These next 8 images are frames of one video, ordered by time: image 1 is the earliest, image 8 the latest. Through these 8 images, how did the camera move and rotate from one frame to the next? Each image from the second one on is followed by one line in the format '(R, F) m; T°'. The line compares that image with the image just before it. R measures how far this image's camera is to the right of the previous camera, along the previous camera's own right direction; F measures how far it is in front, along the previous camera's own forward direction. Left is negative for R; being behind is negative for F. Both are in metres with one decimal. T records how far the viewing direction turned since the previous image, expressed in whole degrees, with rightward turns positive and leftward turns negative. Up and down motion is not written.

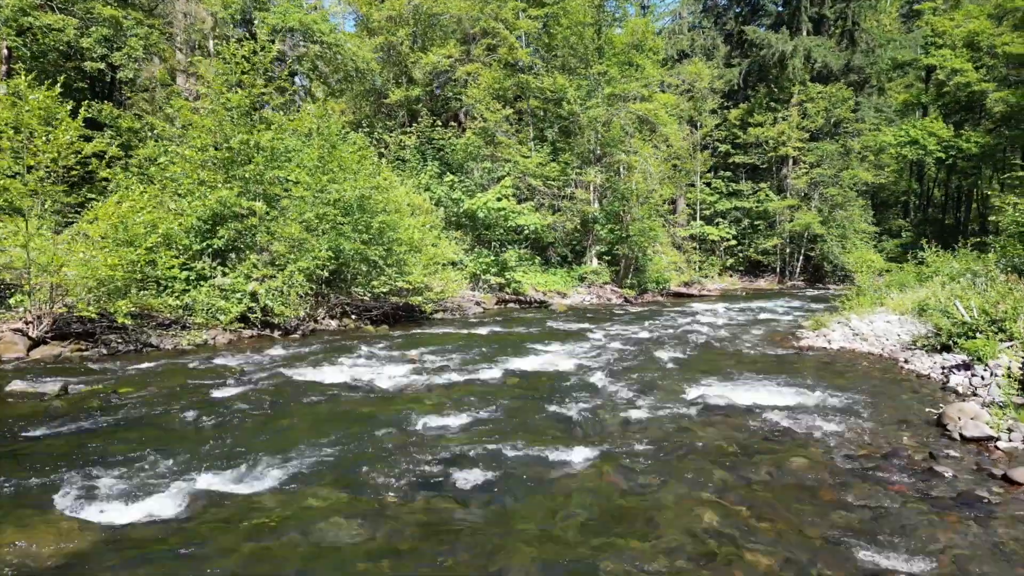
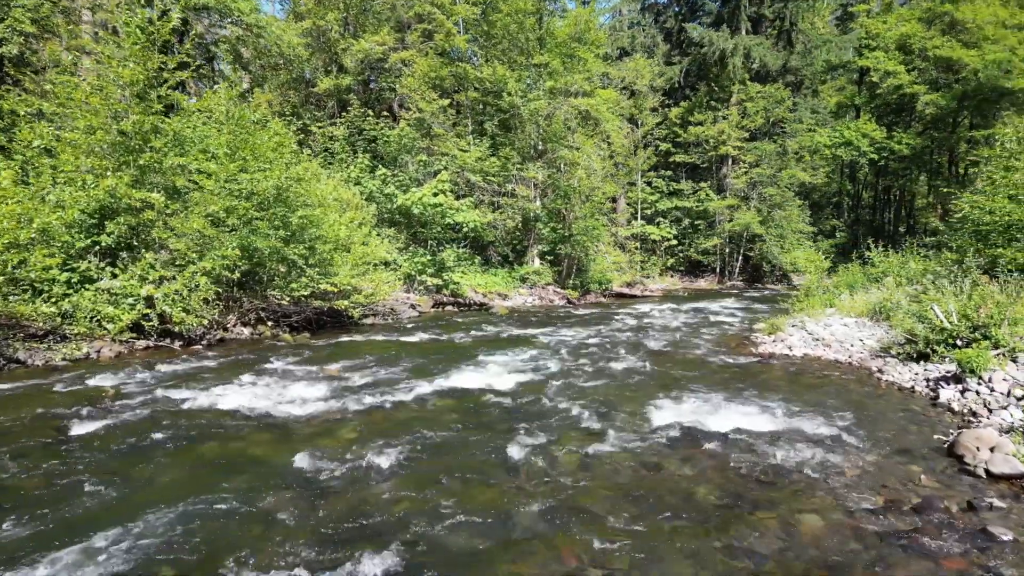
(+0.1, +1.2) m; +5°
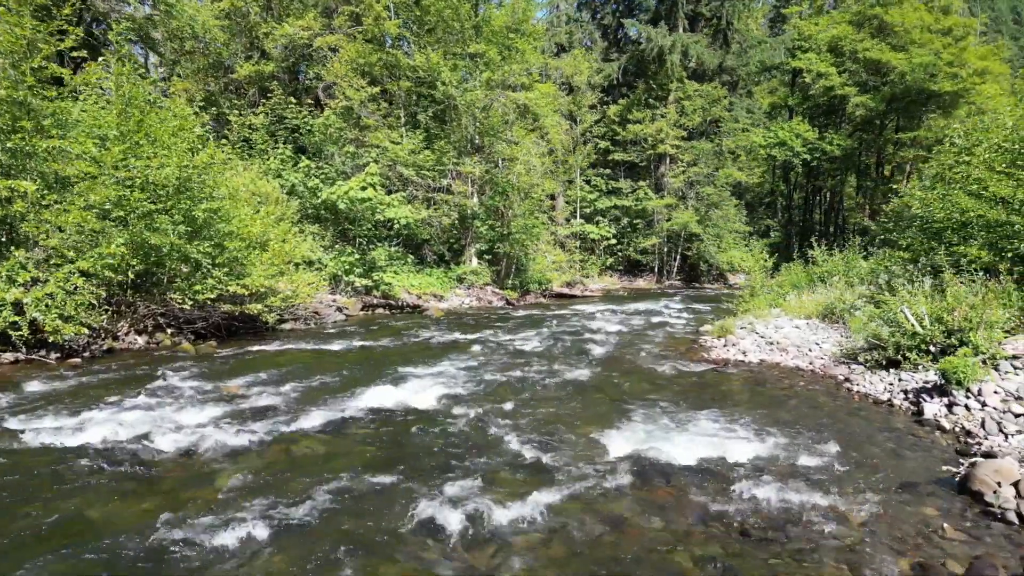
(+0.1, +1.0) m; +5°
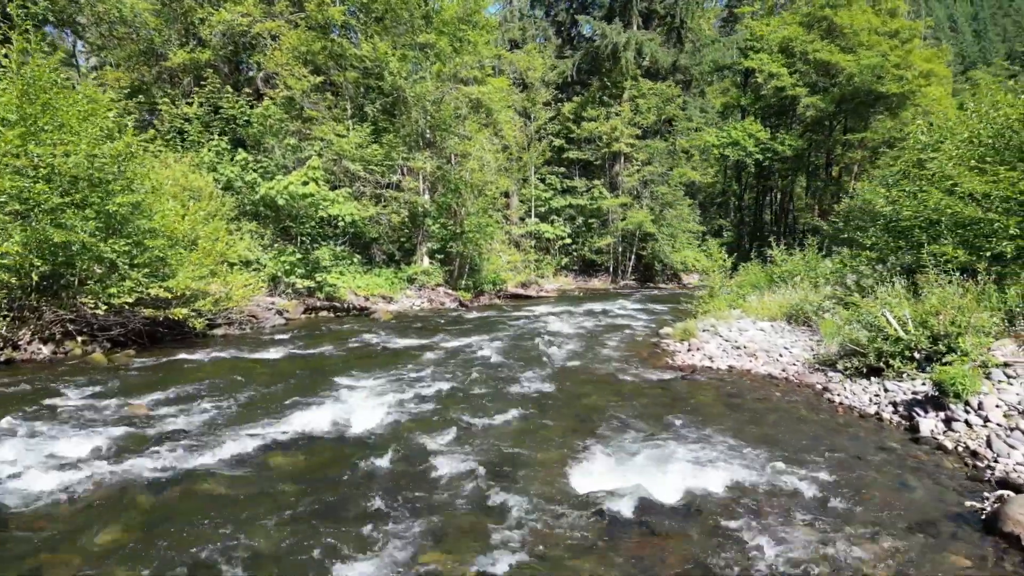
(0.0, +0.8) m; +4°
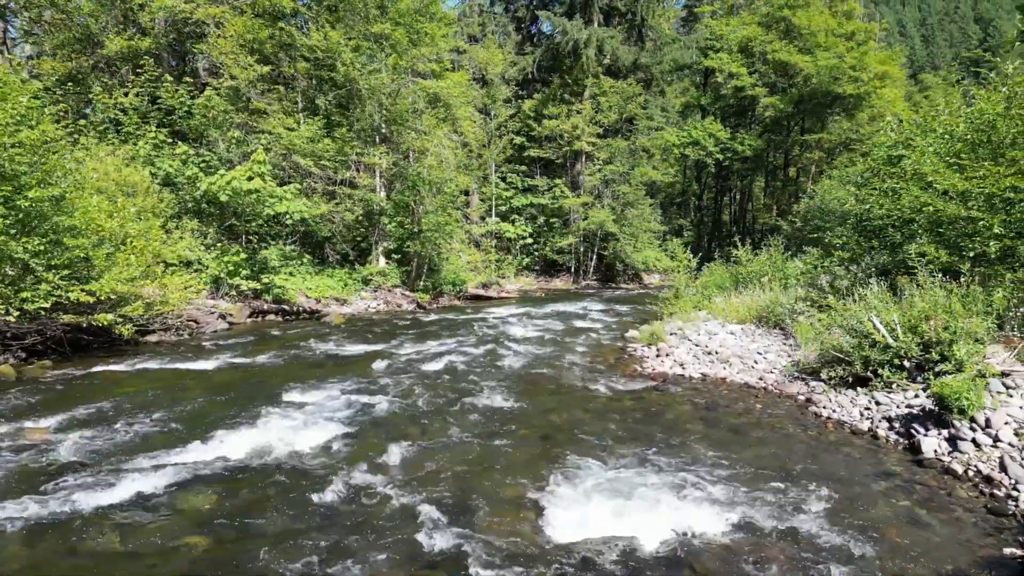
(0.0, +0.7) m; +3°
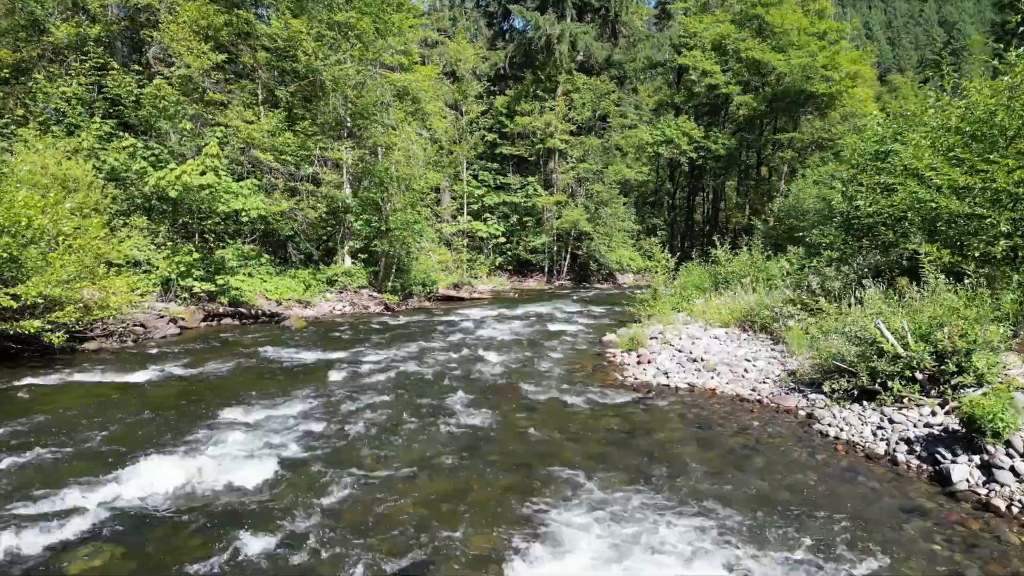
(0.0, +0.7) m; +2°
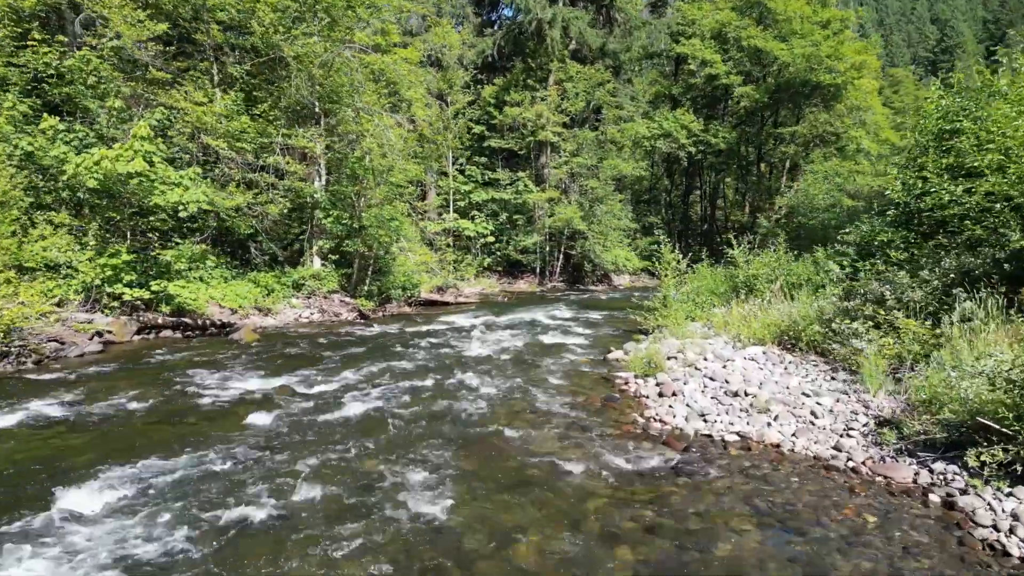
(0.0, +2.1) m; +1°
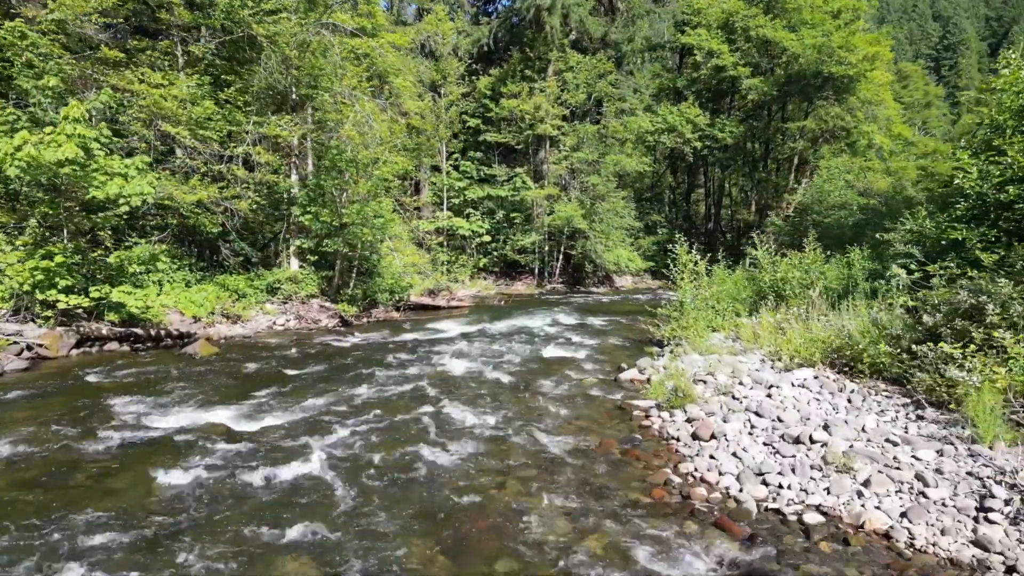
(0.0, +1.6) m; 0°
